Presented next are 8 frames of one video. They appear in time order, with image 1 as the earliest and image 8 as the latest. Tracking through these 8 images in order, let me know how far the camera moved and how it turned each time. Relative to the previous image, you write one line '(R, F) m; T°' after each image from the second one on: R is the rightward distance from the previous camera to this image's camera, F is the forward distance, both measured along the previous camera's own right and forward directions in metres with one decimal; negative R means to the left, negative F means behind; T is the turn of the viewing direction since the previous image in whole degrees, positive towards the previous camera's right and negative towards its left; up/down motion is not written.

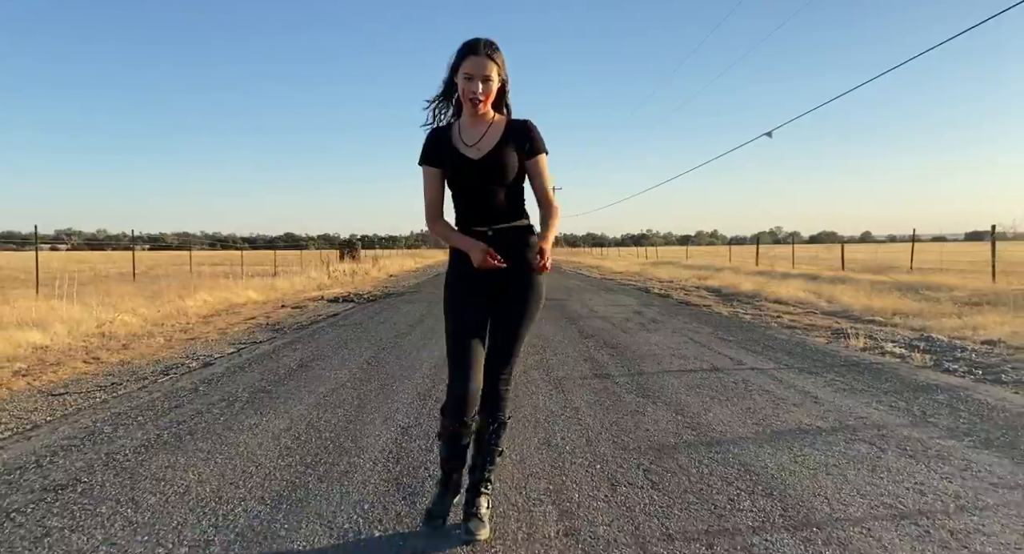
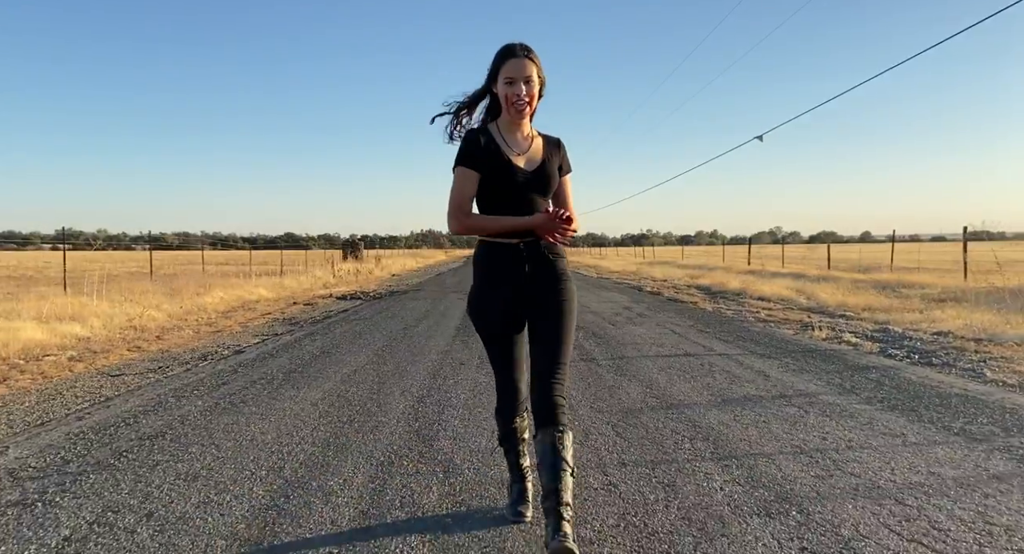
(0.0, -0.9) m; 0°
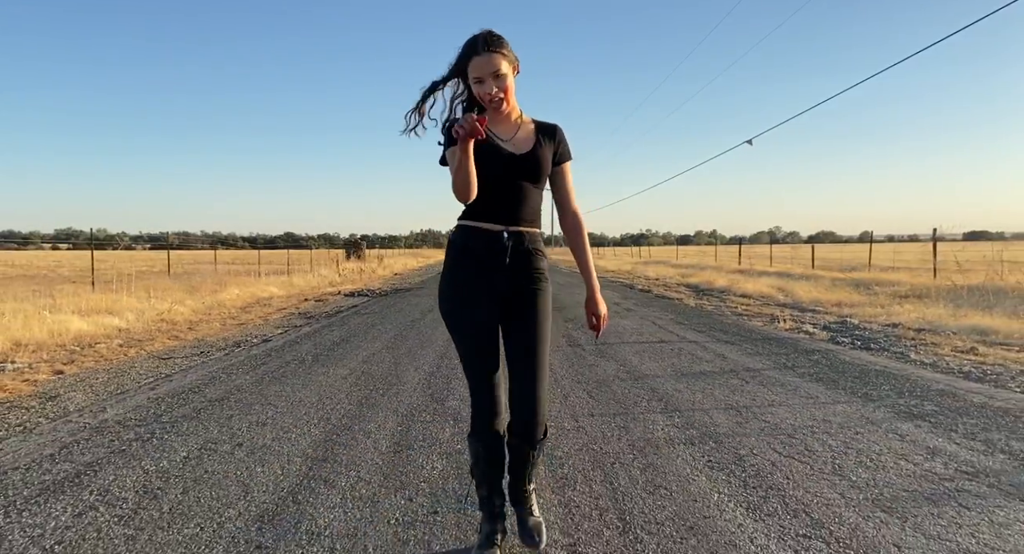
(0.0, -1.1) m; 0°
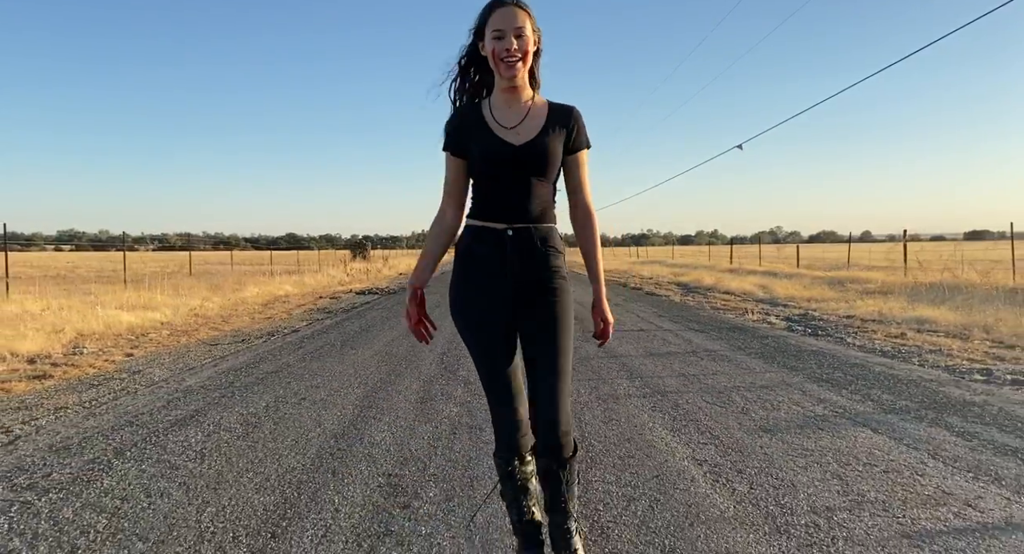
(0.0, -1.3) m; 0°
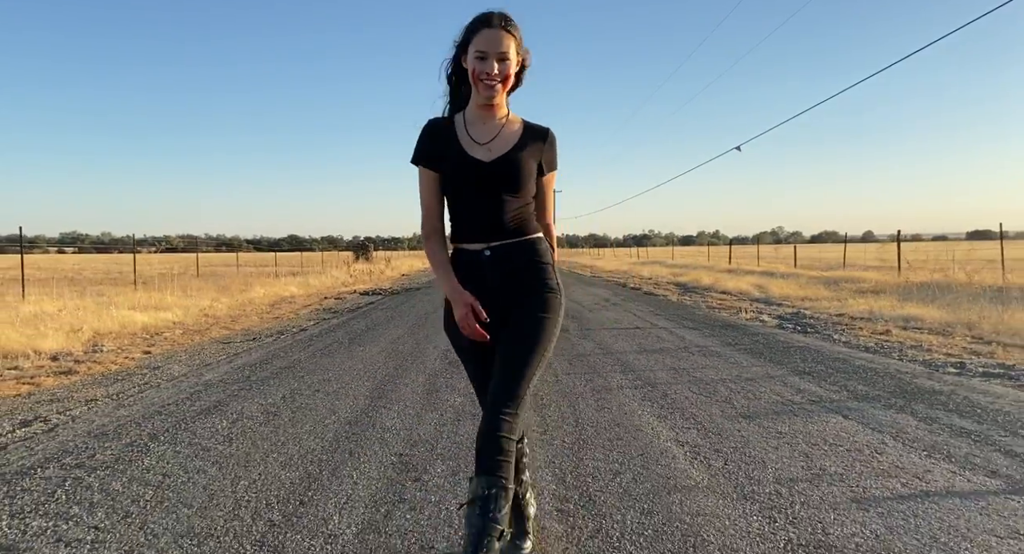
(0.0, -0.4) m; 0°
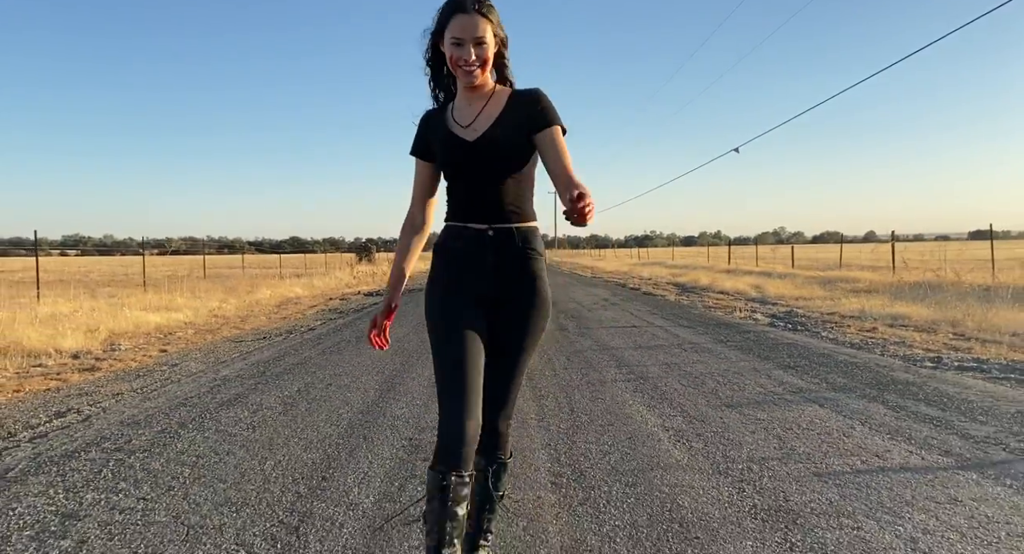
(0.0, -0.4) m; 0°
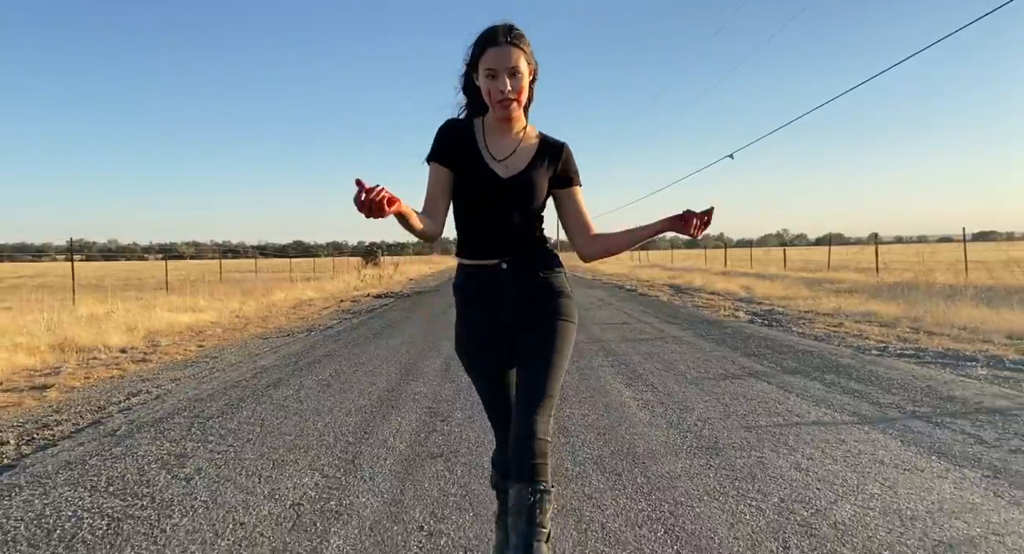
(0.0, -1.0) m; 0°
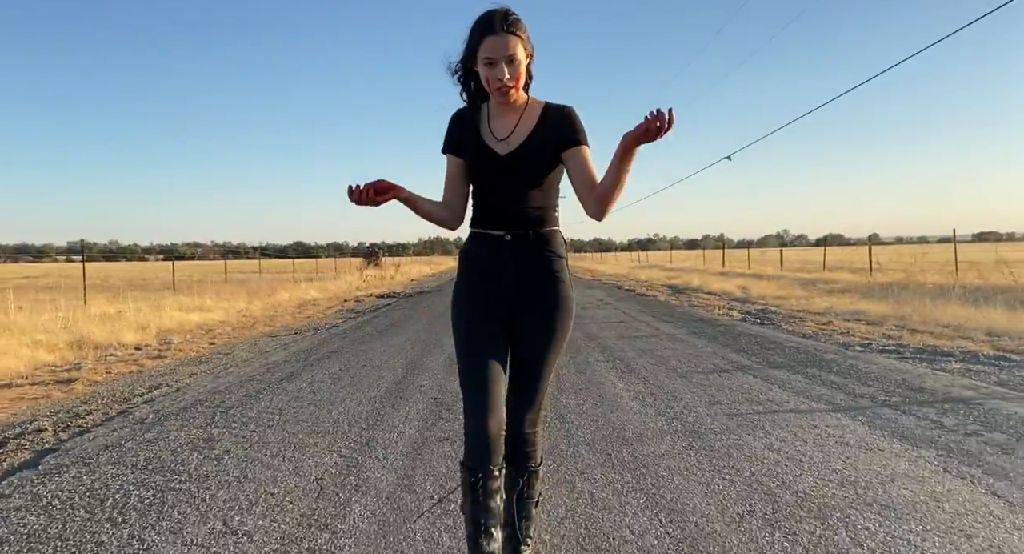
(0.0, -0.4) m; 0°
